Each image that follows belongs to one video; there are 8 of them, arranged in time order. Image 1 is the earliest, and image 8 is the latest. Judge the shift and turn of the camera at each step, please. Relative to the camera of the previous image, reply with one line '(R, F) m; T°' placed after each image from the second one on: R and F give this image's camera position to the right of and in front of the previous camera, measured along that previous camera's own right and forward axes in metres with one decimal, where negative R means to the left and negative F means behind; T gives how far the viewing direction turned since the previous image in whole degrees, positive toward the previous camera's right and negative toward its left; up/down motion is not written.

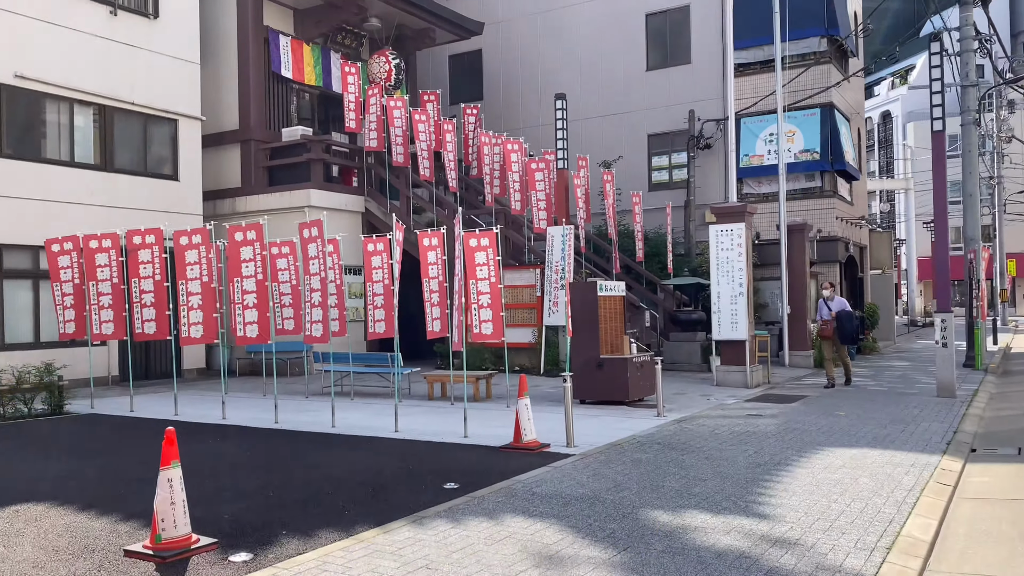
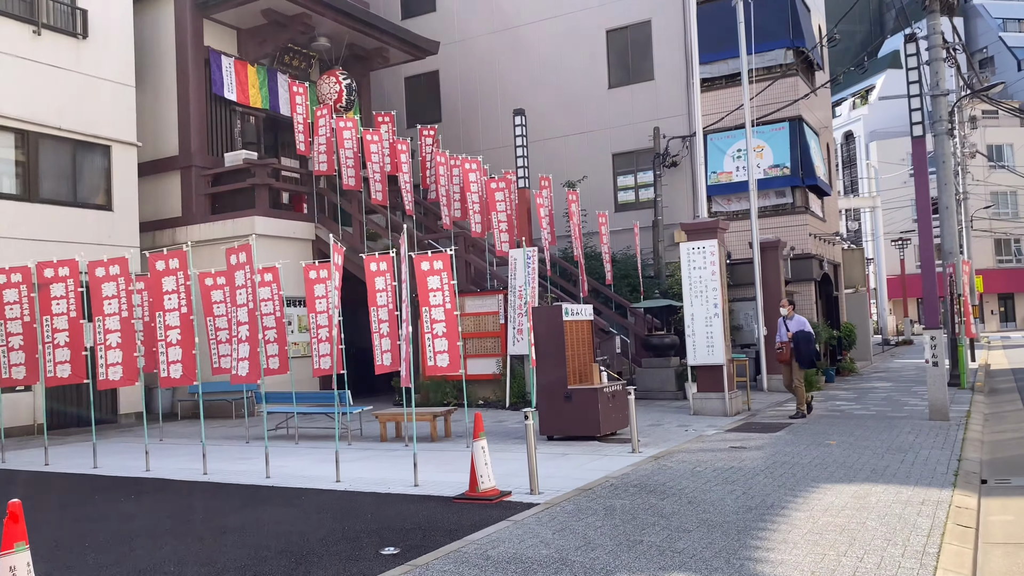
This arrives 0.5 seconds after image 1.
(+0.2, +1.1) m; +2°
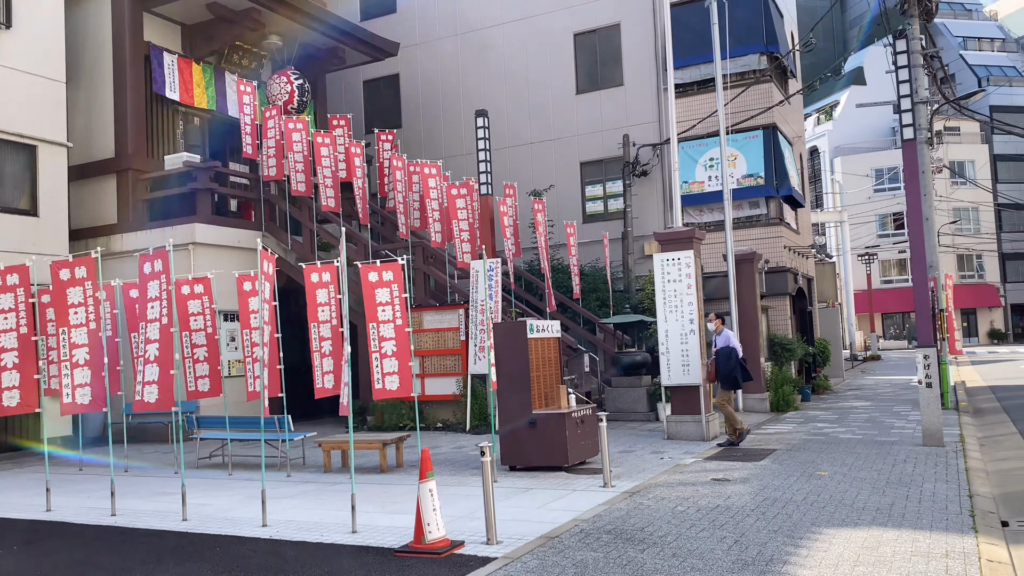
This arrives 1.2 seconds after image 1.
(+0.1, +1.1) m; +2°
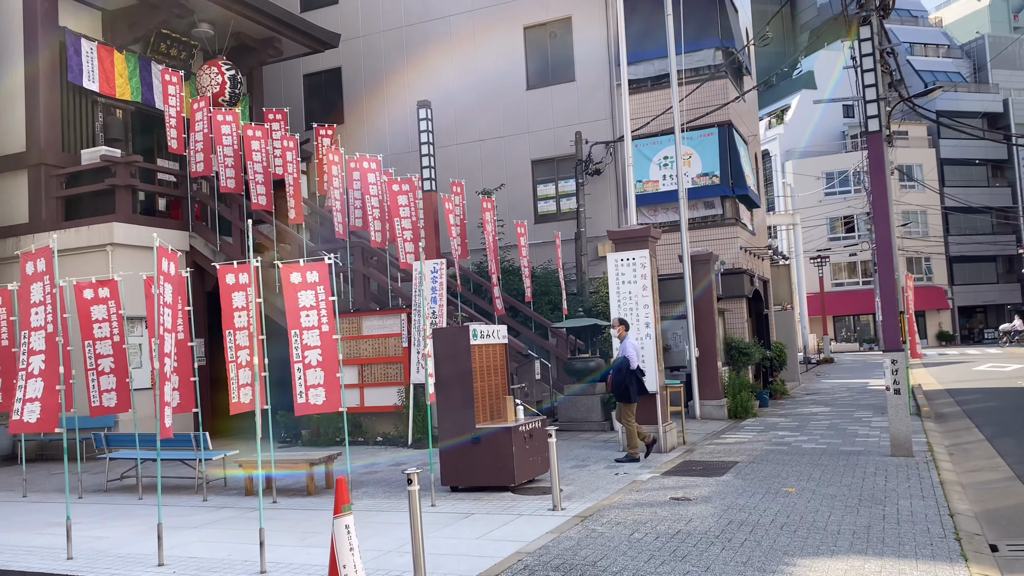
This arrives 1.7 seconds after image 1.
(+0.2, +0.9) m; +3°
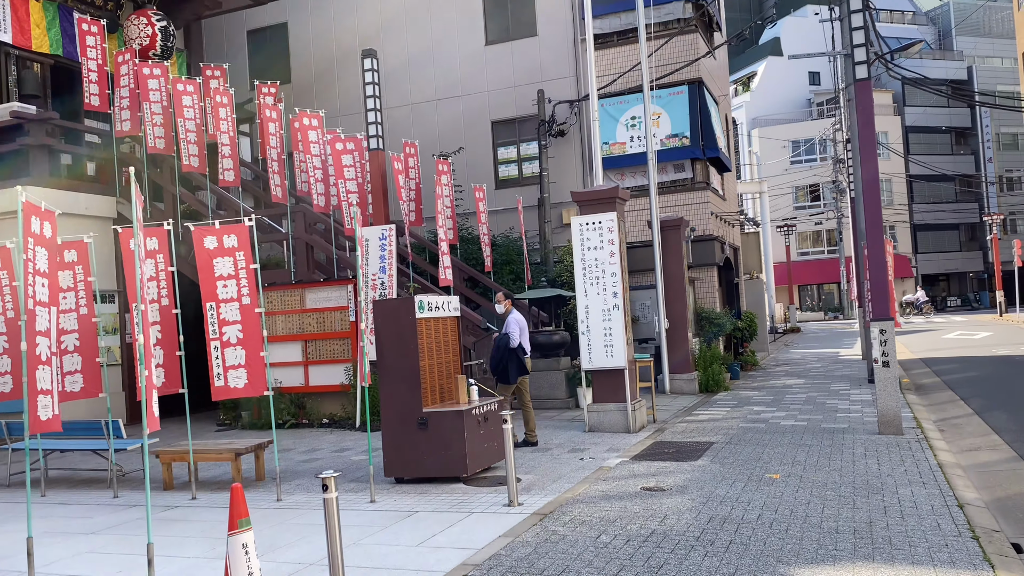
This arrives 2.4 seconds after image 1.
(+0.2, +1.1) m; +2°
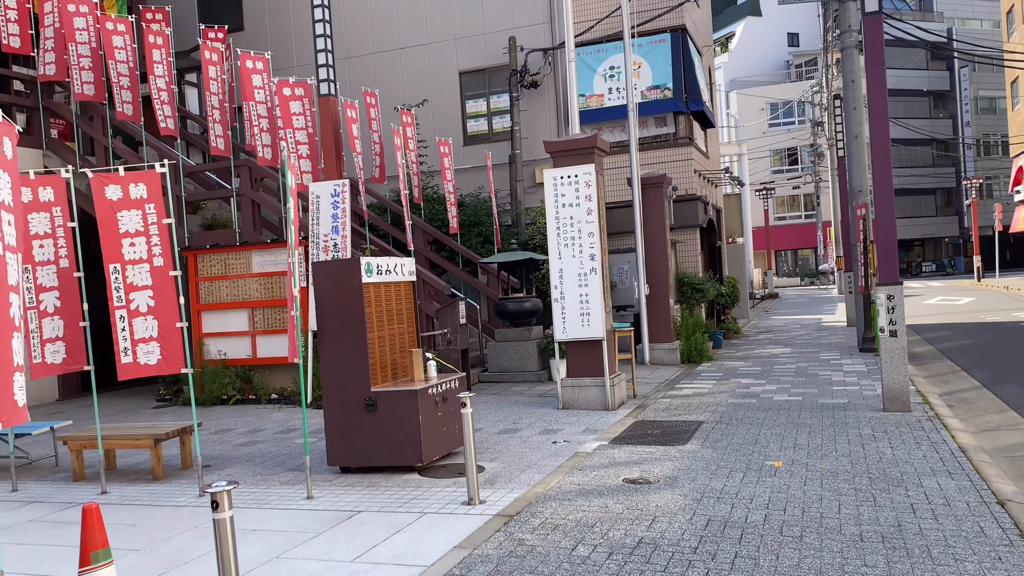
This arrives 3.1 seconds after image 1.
(+0.1, +1.1) m; +2°
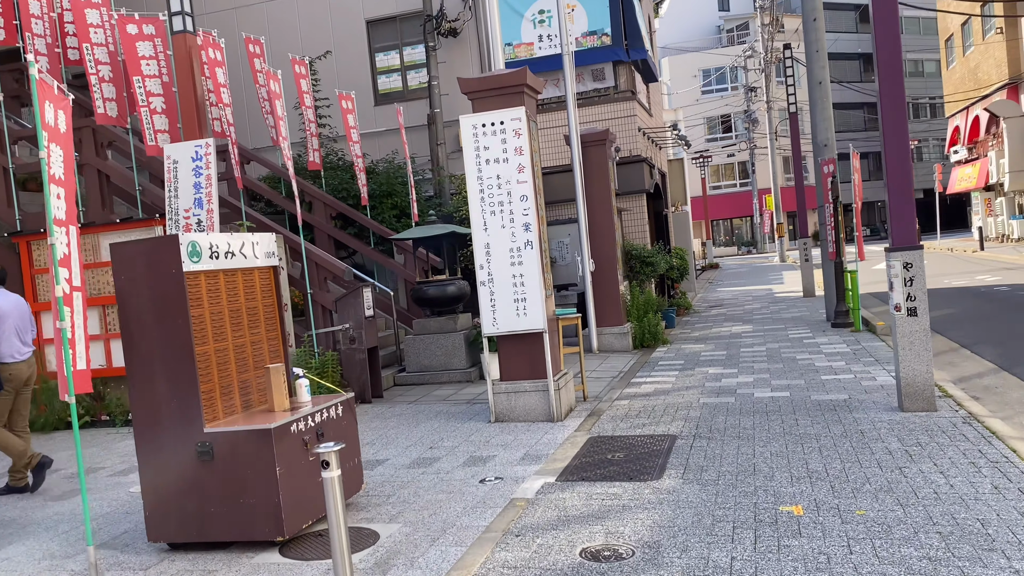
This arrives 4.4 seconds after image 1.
(+0.2, +2.2) m; +4°
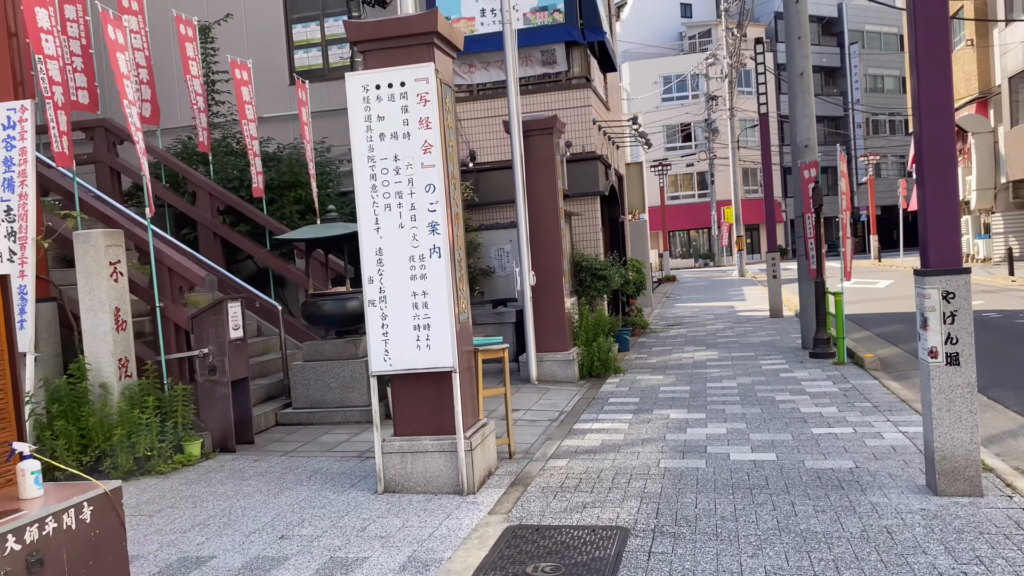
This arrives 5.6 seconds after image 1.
(+0.4, +2.0) m; +3°
